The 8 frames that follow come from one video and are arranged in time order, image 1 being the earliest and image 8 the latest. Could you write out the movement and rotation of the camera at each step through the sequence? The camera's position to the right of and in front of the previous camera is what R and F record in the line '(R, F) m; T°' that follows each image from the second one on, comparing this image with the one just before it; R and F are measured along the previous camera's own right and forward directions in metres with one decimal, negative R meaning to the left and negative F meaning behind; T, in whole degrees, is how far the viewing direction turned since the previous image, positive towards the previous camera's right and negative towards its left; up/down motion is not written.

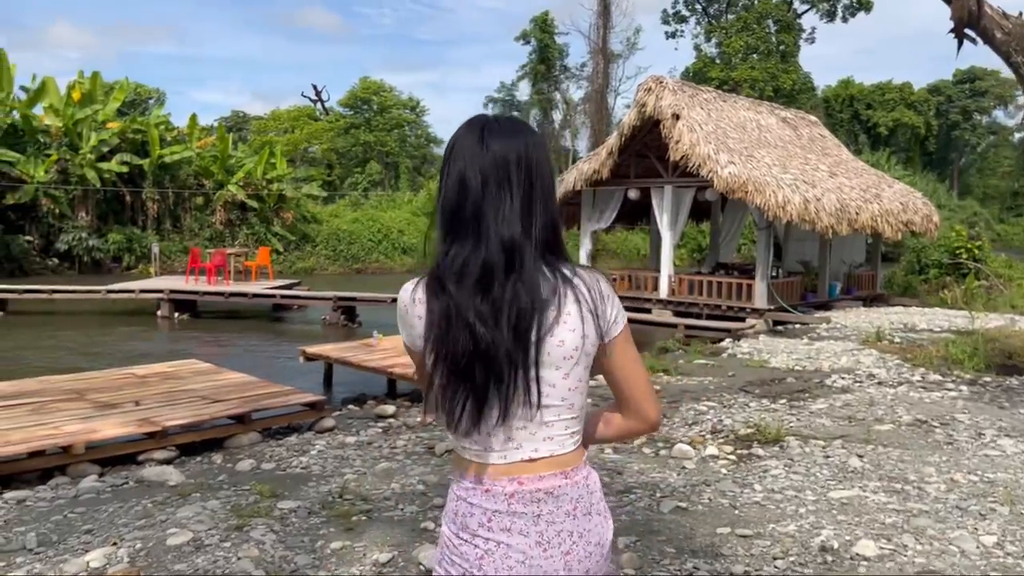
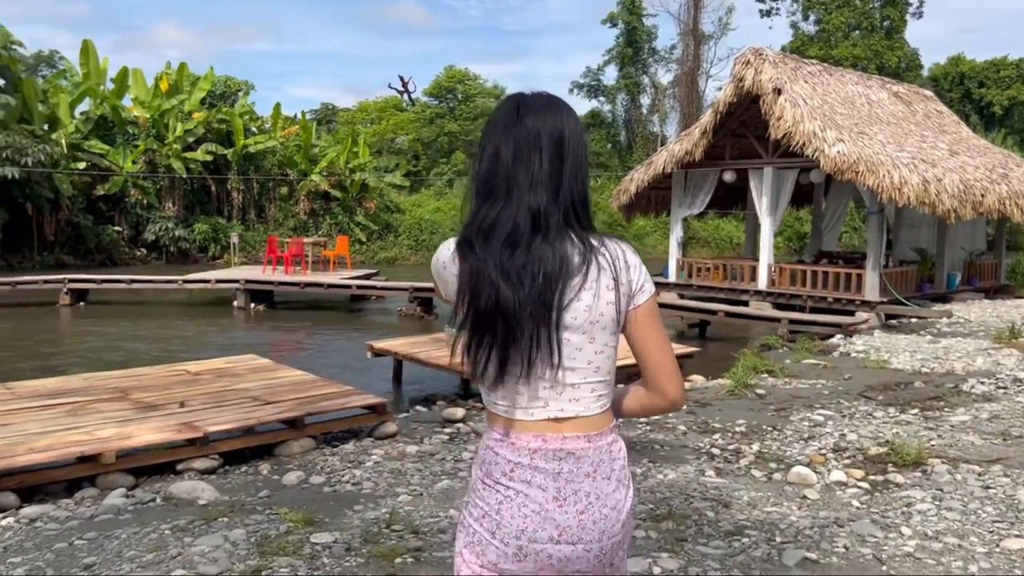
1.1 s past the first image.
(0.0, +0.8) m; -6°
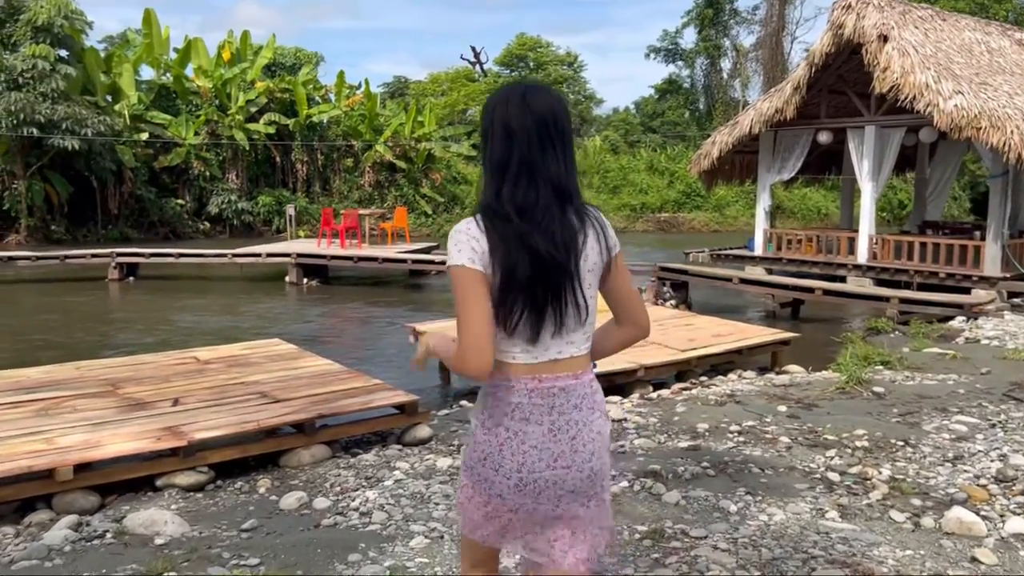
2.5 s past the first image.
(+0.1, +1.1) m; -5°
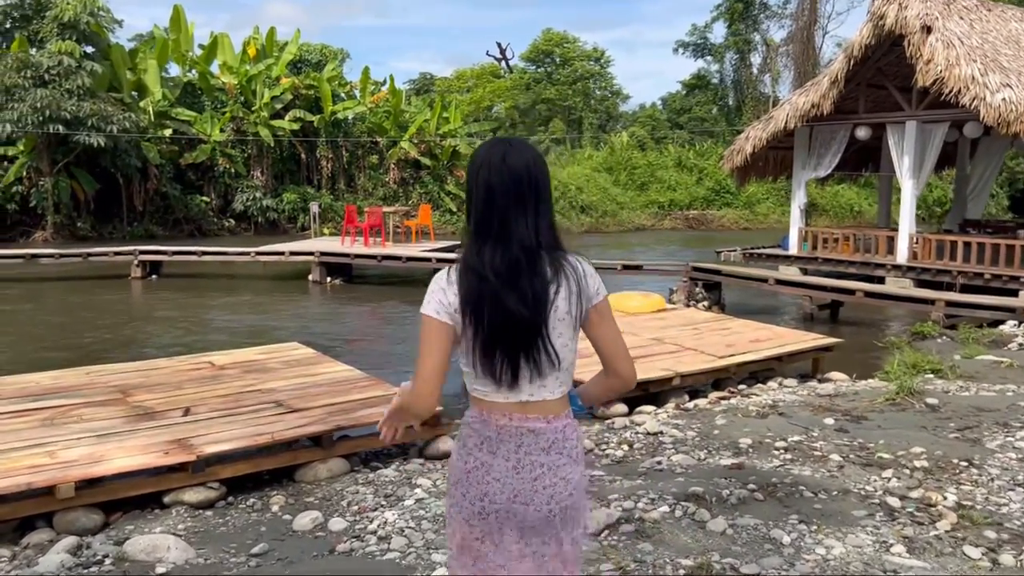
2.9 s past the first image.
(0.0, +0.3) m; -2°
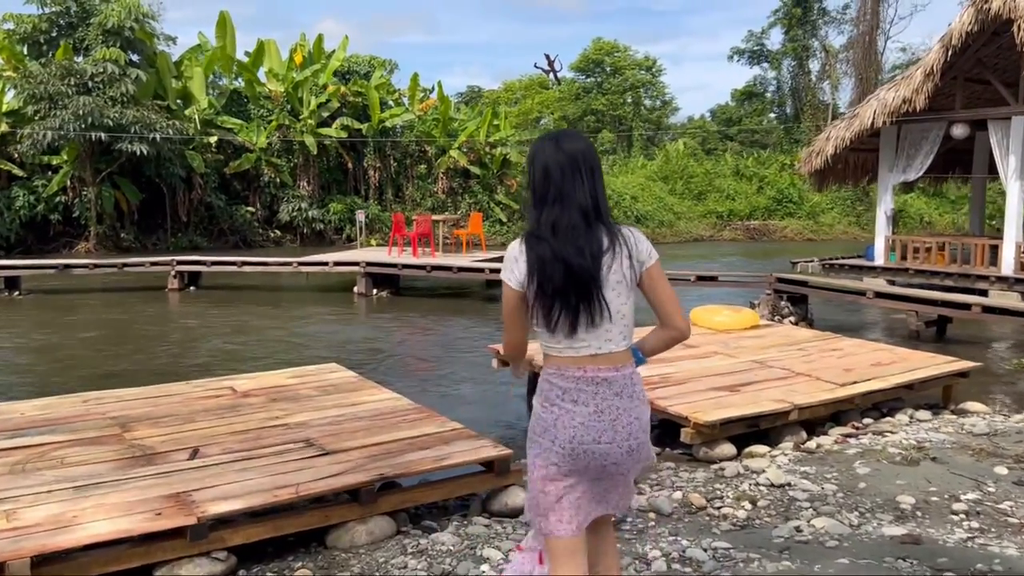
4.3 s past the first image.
(-0.2, +0.9) m; -3°
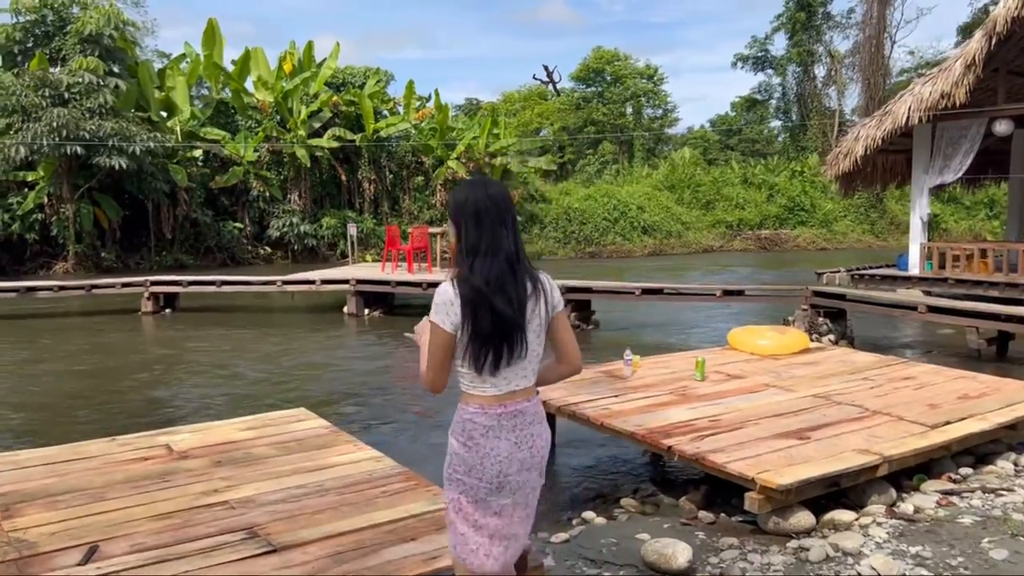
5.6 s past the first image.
(0.0, +0.9) m; 0°
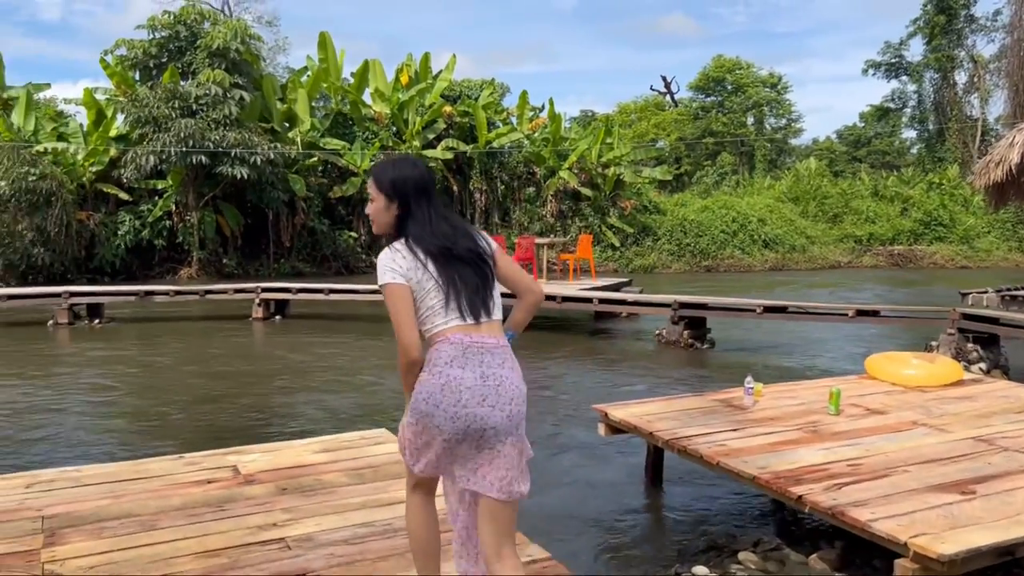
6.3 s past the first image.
(0.0, +0.4) m; -8°
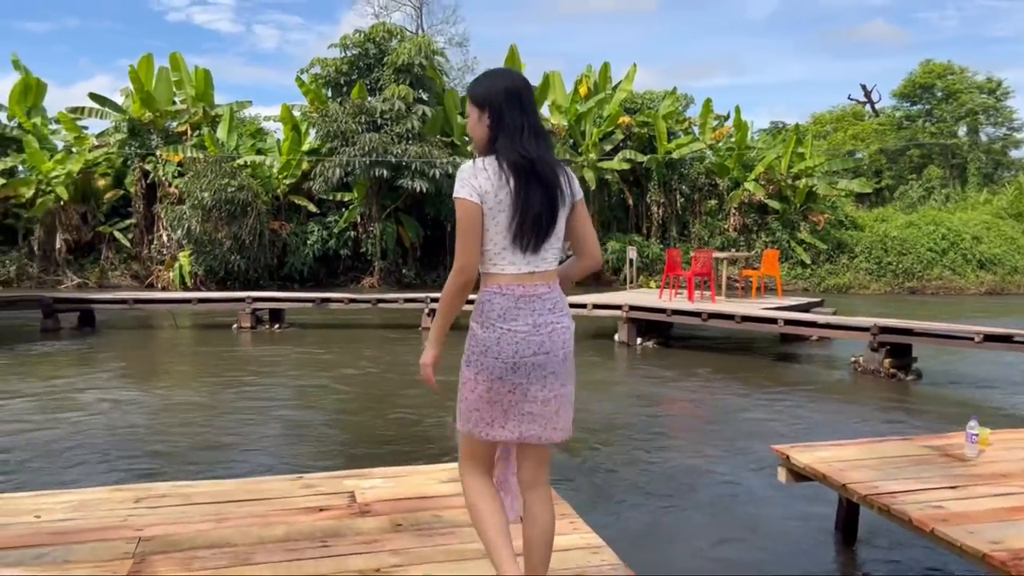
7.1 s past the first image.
(+0.1, +0.5) m; -12°
